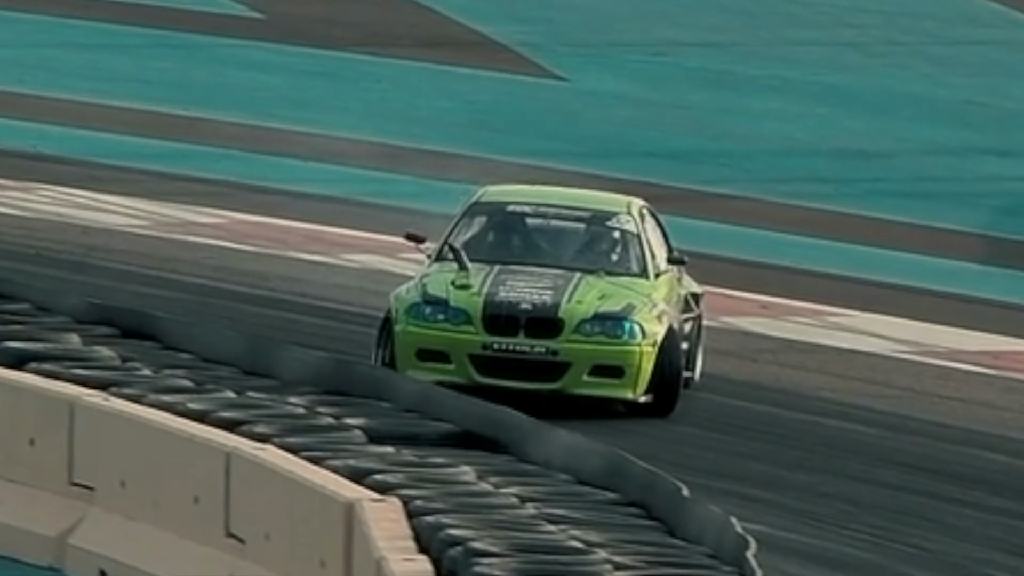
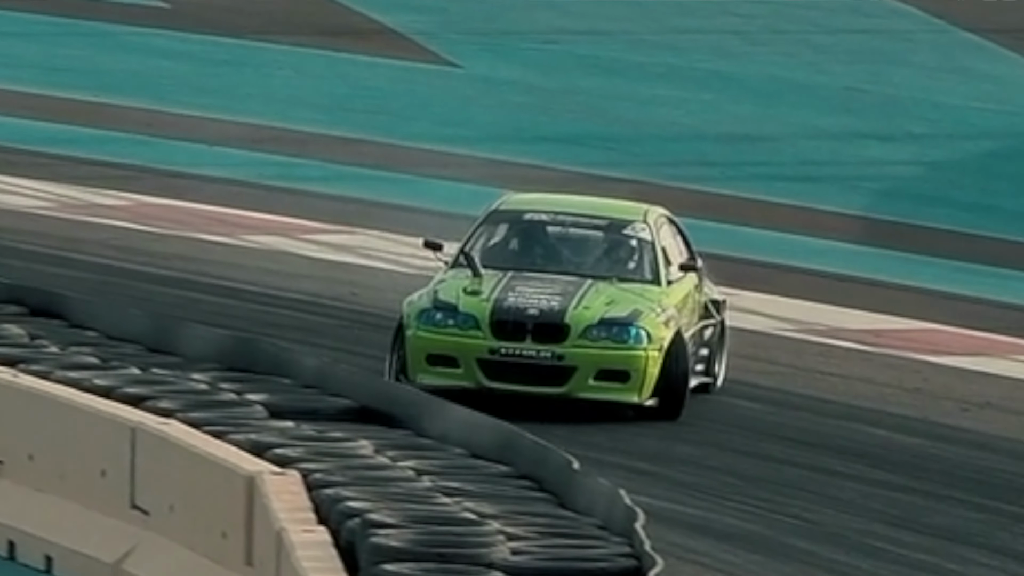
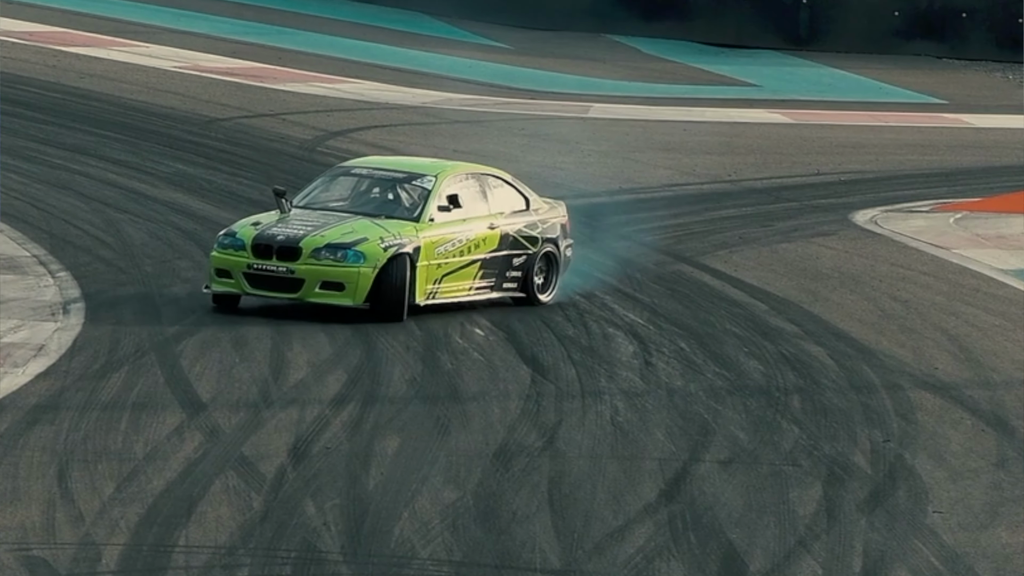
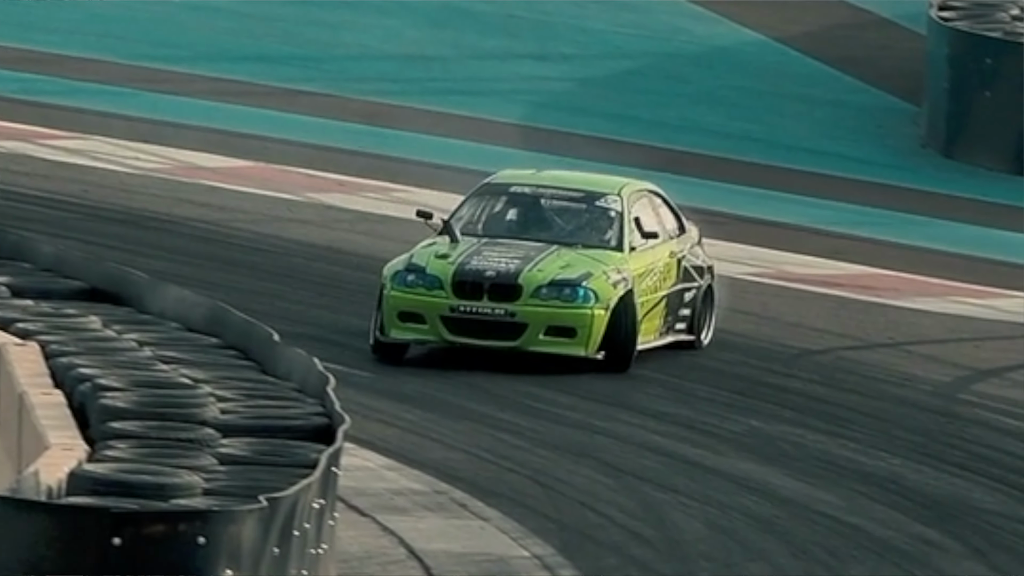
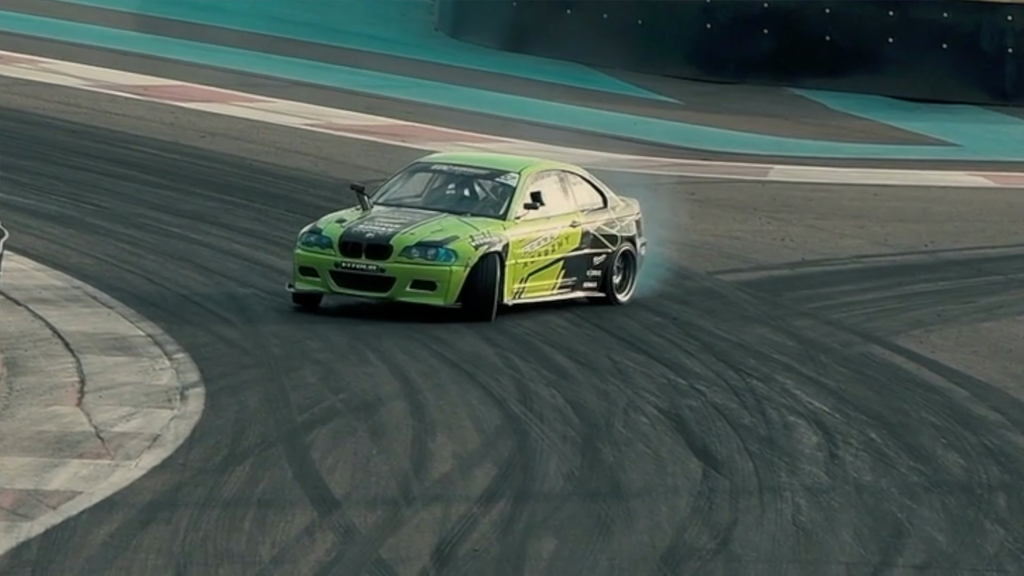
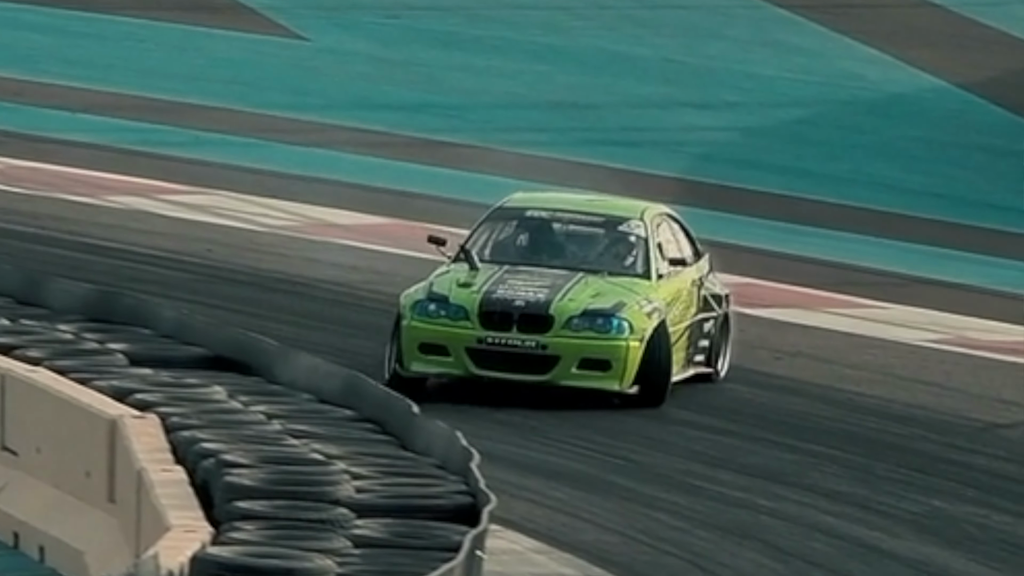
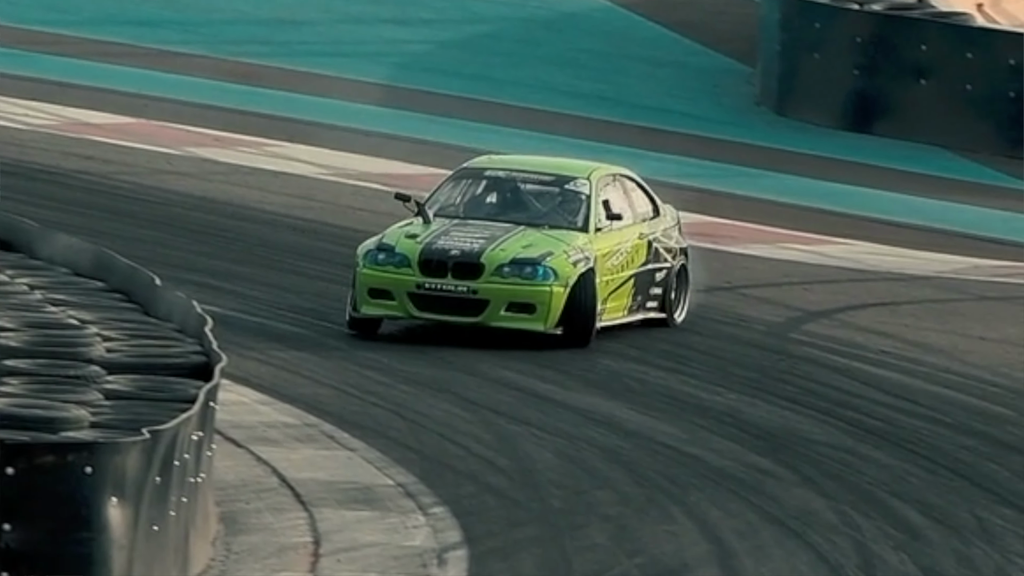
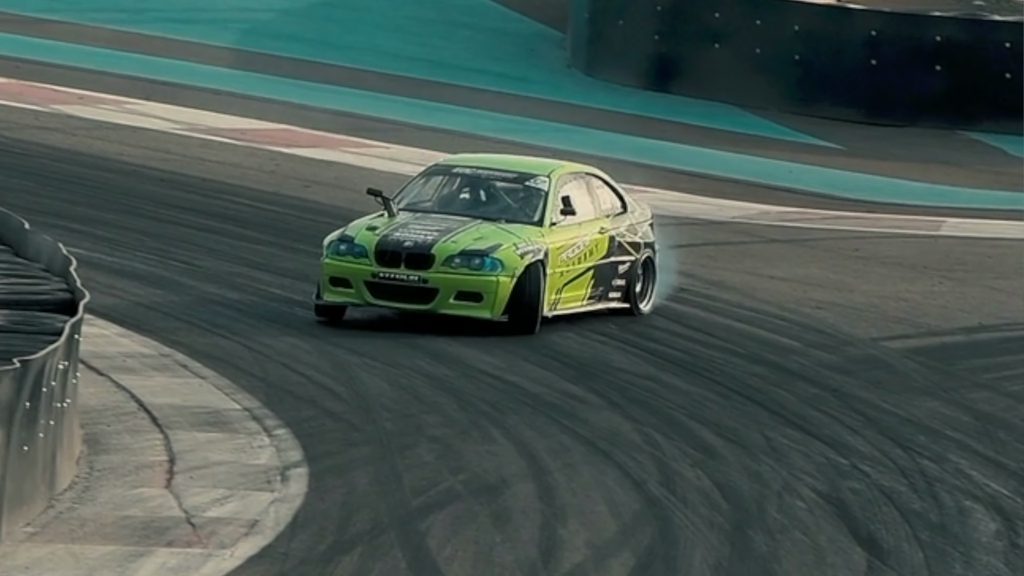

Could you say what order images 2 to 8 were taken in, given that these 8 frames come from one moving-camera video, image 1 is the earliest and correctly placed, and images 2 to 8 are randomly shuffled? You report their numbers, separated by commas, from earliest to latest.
2, 6, 4, 7, 8, 5, 3
